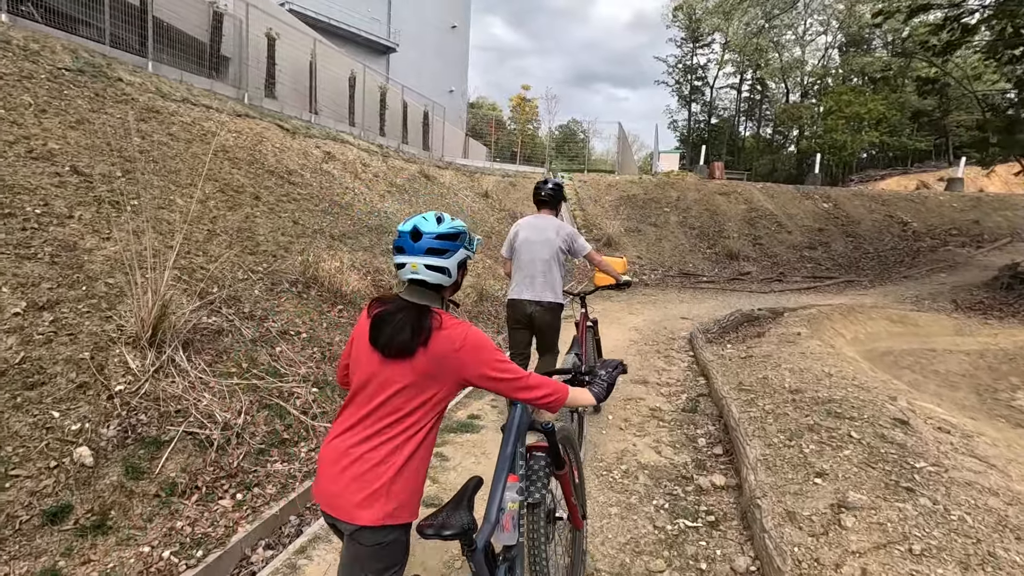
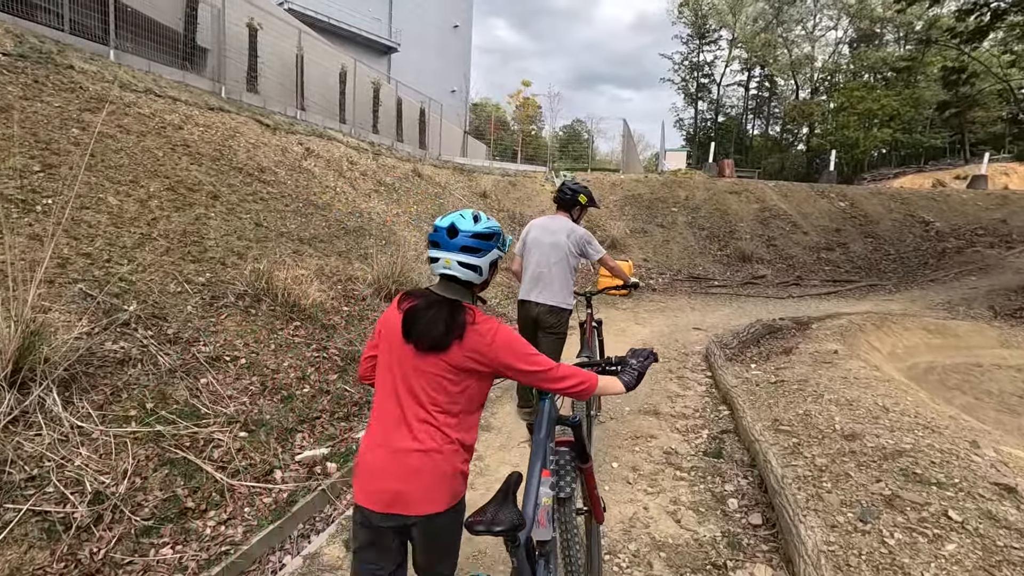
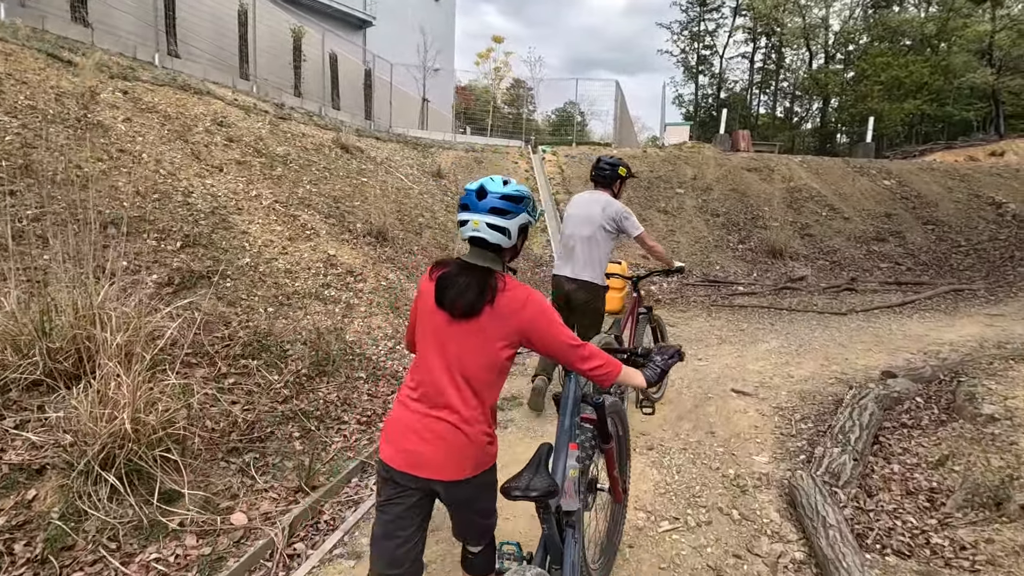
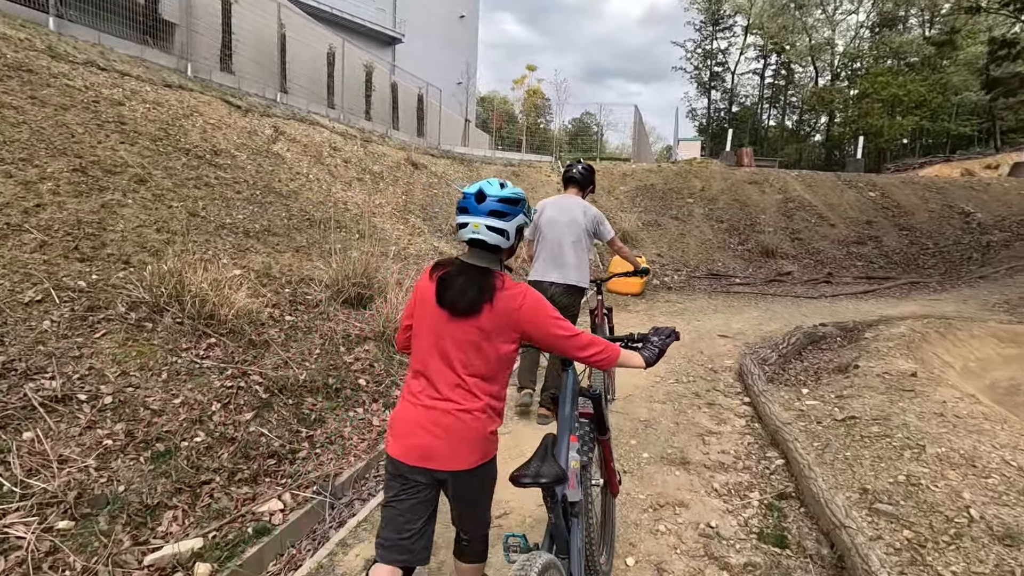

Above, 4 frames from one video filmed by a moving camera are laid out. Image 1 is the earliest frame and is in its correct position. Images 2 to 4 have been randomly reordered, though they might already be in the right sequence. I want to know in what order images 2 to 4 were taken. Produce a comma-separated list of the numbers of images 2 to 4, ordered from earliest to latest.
2, 4, 3
